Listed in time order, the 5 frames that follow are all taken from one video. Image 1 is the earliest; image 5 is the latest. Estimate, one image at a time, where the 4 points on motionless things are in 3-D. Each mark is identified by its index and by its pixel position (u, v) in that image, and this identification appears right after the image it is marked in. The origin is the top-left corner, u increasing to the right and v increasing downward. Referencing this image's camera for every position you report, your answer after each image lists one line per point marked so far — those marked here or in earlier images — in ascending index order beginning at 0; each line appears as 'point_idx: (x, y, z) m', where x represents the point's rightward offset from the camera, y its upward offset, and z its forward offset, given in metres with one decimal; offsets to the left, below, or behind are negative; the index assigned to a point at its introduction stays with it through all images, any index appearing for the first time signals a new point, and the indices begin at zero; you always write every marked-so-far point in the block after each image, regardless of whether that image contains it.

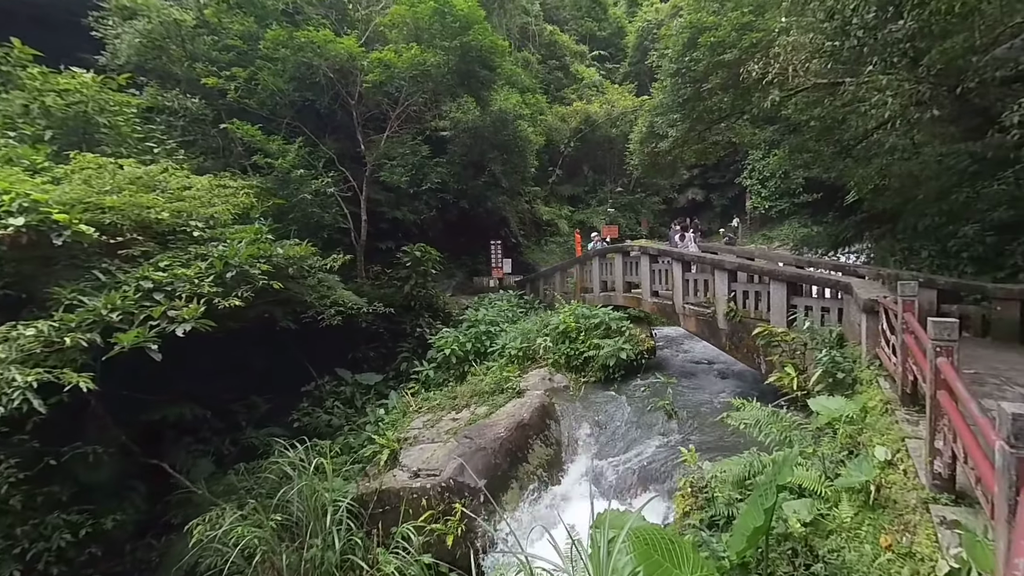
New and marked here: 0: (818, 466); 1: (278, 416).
0: (+2.1, -1.2, +2.9) m
1: (-3.9, -2.2, +7.2) m
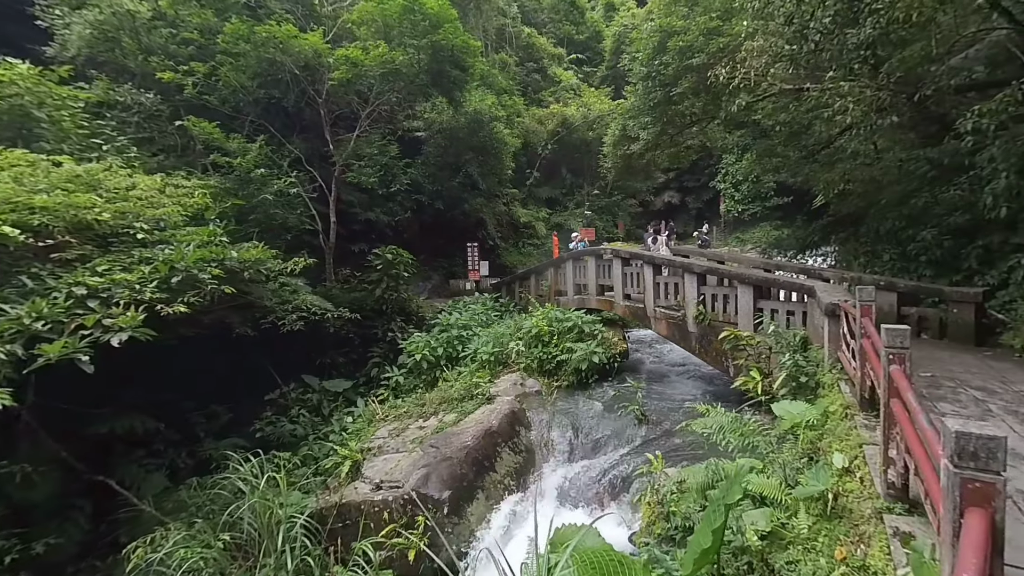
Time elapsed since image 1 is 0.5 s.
0: (+1.8, -1.2, +2.9) m
1: (-4.4, -2.2, +6.9) m
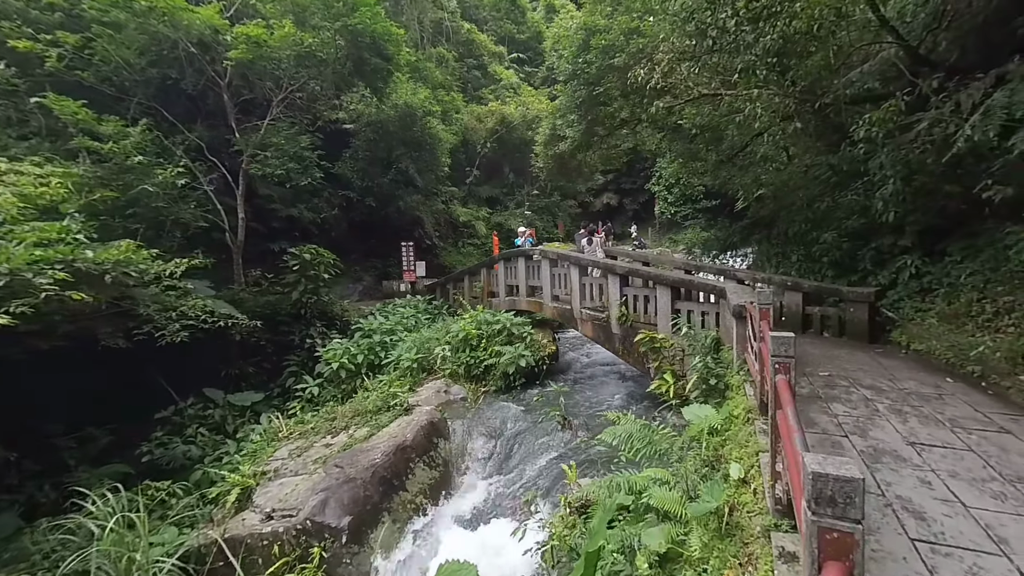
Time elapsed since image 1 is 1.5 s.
0: (+1.1, -1.3, +2.7) m
1: (-5.5, -2.3, +6.1) m
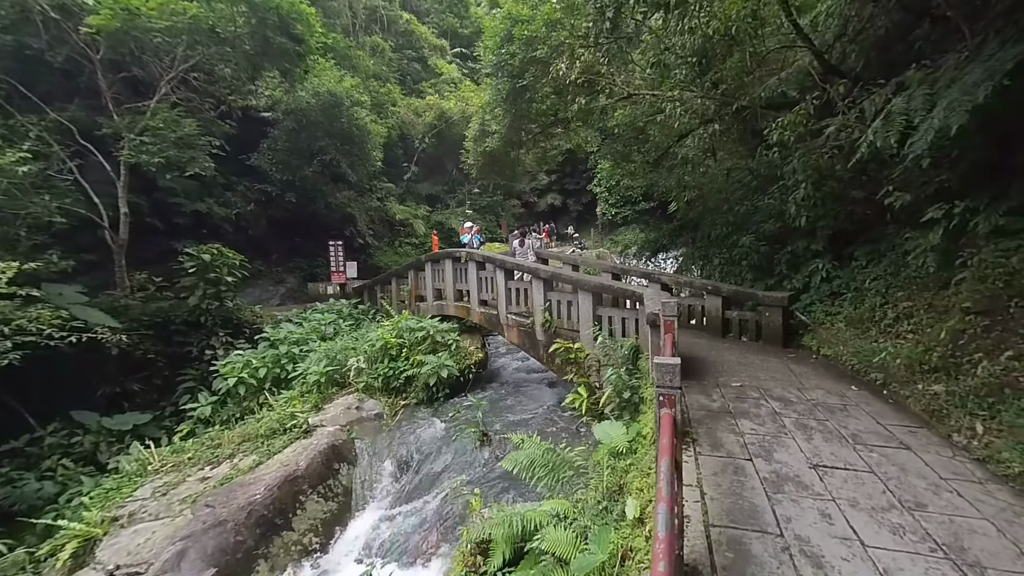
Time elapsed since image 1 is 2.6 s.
0: (+0.4, -1.3, +2.4) m
1: (-6.5, -2.4, +5.0) m
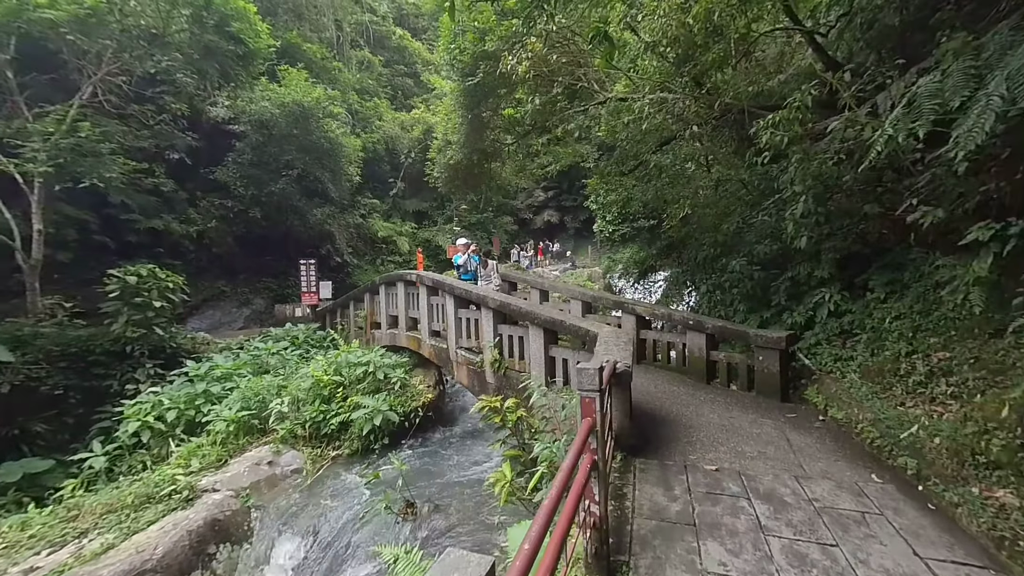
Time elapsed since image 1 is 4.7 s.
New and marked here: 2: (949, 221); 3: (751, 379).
0: (-0.3, -1.6, +1.4) m
1: (-7.2, -2.7, +4.1) m
2: (+3.4, +0.5, +3.3) m
3: (+2.3, -0.9, +4.1) m
